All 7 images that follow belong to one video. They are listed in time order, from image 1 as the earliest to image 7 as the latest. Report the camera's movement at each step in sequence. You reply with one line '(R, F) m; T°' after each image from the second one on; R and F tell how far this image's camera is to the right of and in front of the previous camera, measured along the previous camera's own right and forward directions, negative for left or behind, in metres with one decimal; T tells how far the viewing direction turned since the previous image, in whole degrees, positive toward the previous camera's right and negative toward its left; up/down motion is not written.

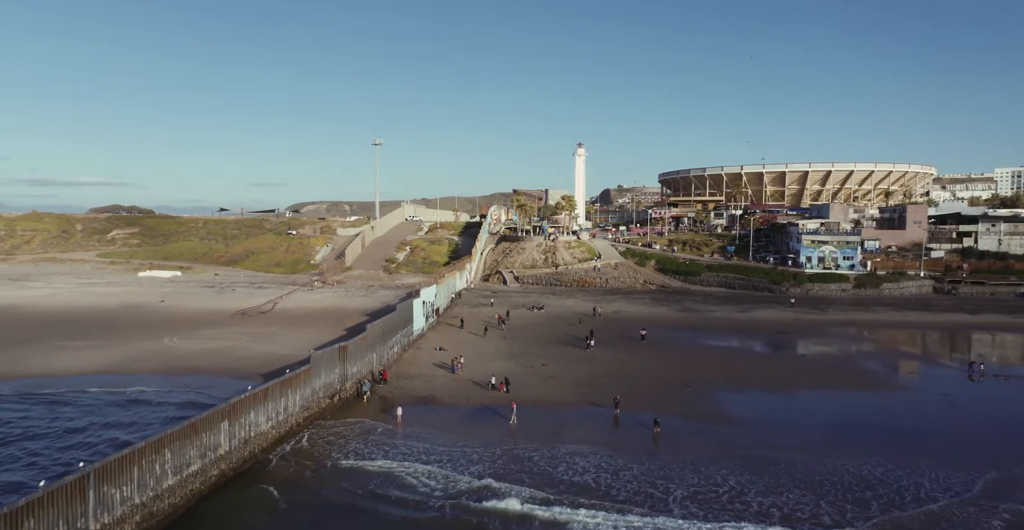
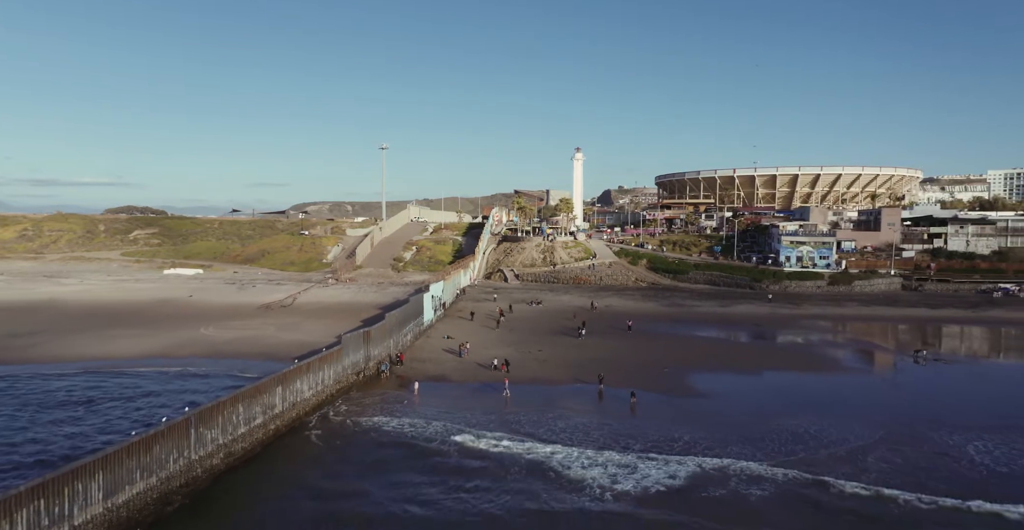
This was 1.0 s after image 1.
(+0.1, -3.4) m; 0°
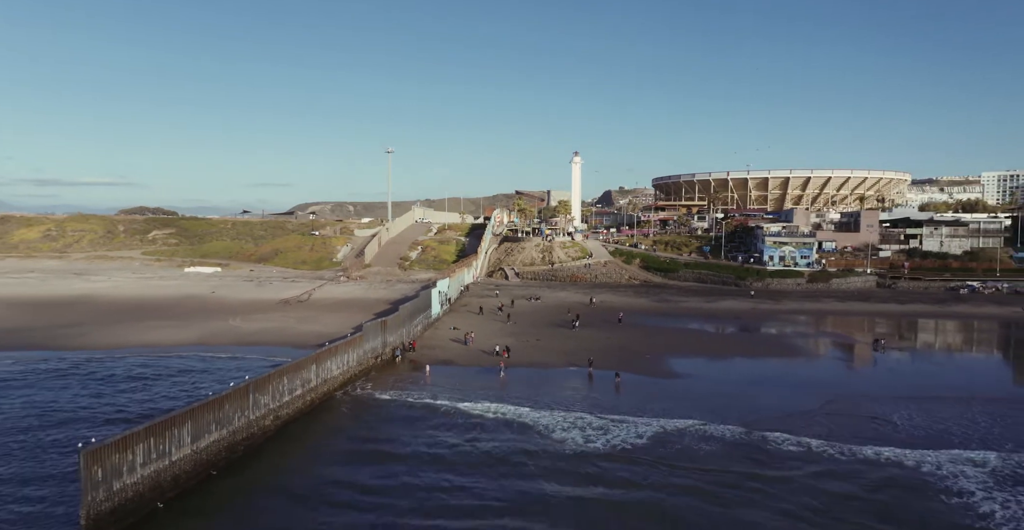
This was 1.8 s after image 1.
(0.0, -3.2) m; 0°
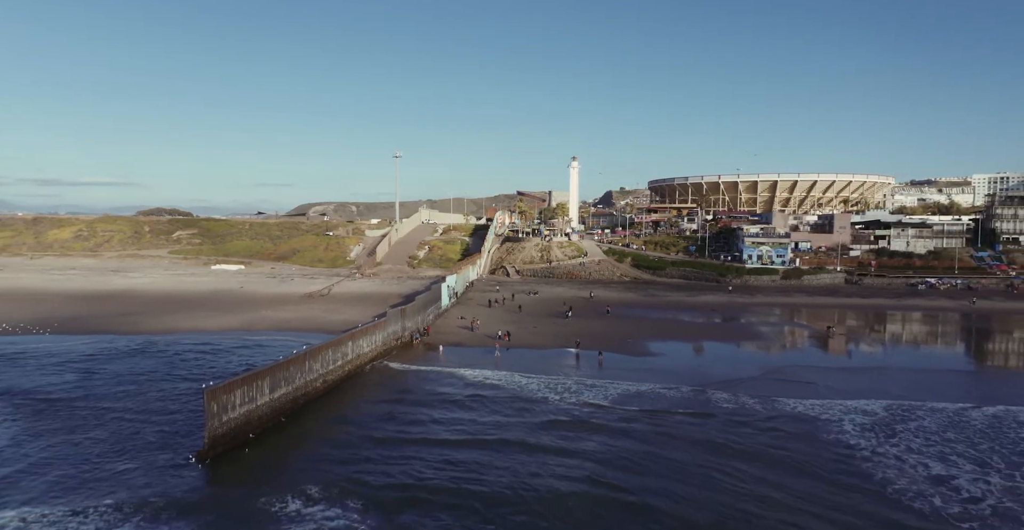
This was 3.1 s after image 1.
(0.0, -4.7) m; 0°
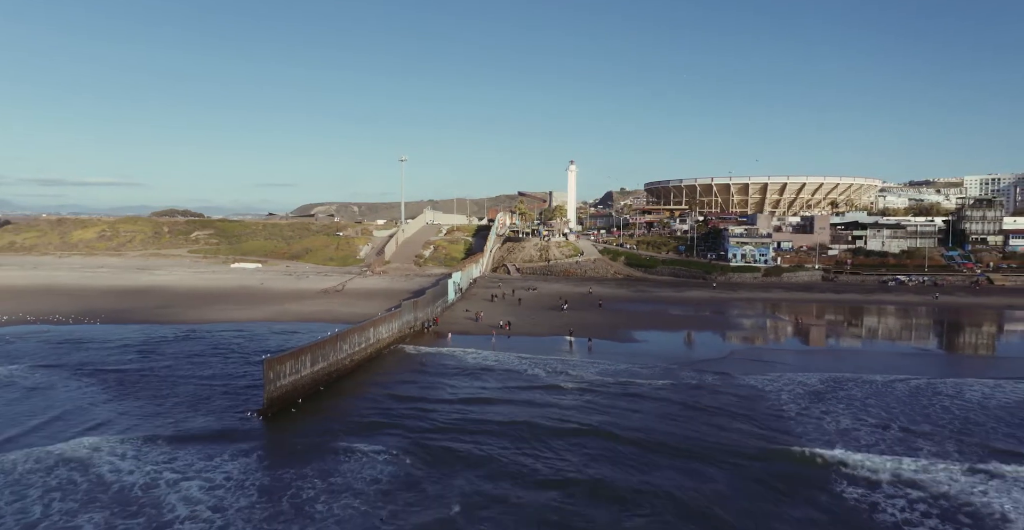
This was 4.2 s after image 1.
(0.0, -4.0) m; 0°
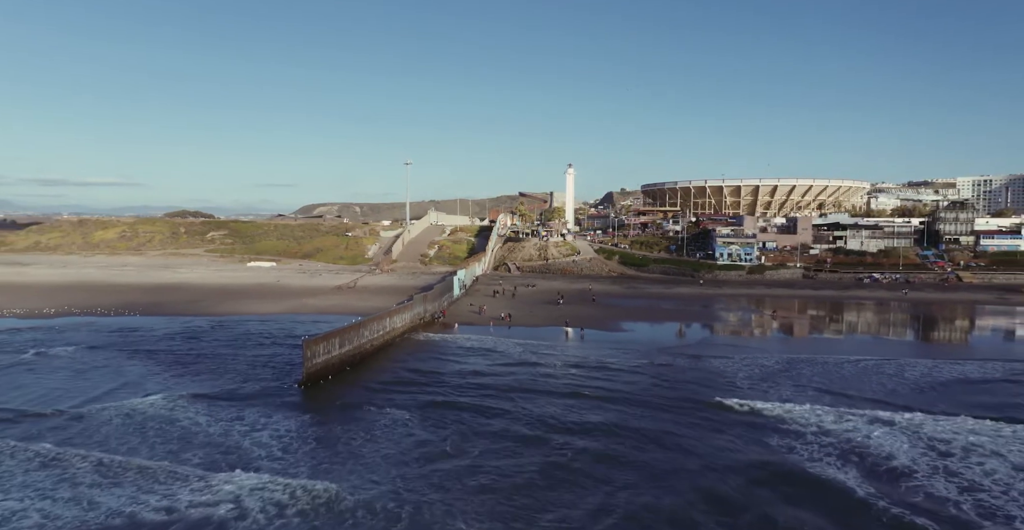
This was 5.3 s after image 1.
(0.0, -3.9) m; 0°
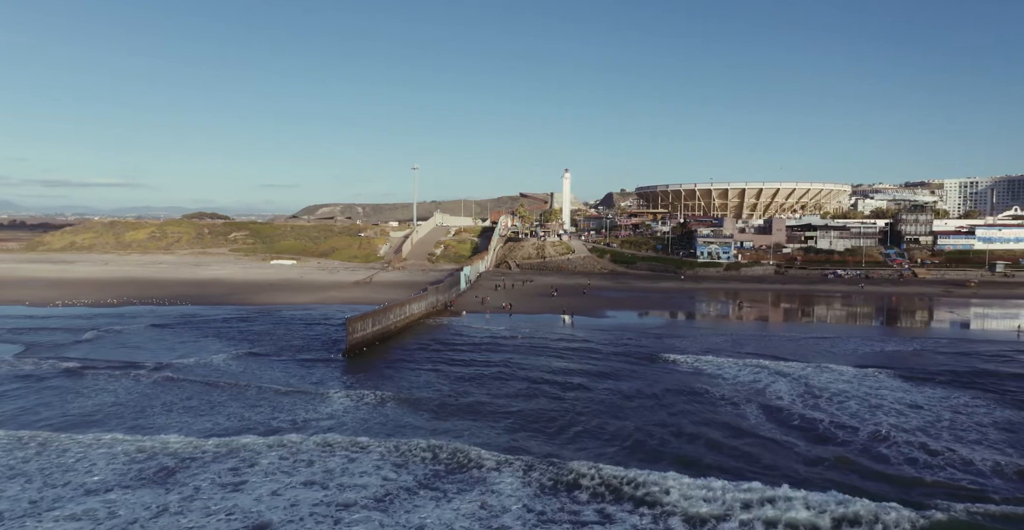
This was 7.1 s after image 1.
(+0.1, -6.5) m; 0°
